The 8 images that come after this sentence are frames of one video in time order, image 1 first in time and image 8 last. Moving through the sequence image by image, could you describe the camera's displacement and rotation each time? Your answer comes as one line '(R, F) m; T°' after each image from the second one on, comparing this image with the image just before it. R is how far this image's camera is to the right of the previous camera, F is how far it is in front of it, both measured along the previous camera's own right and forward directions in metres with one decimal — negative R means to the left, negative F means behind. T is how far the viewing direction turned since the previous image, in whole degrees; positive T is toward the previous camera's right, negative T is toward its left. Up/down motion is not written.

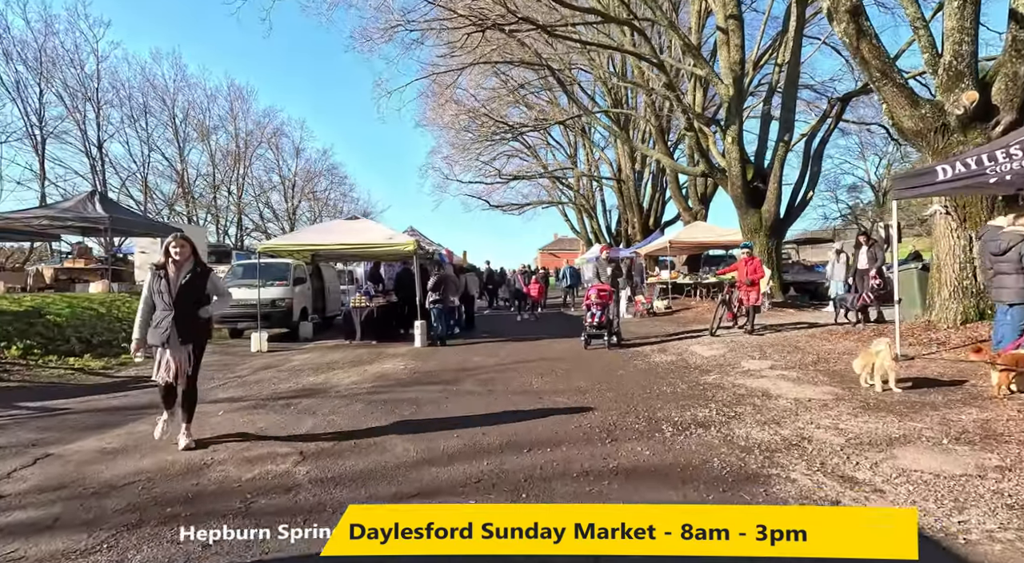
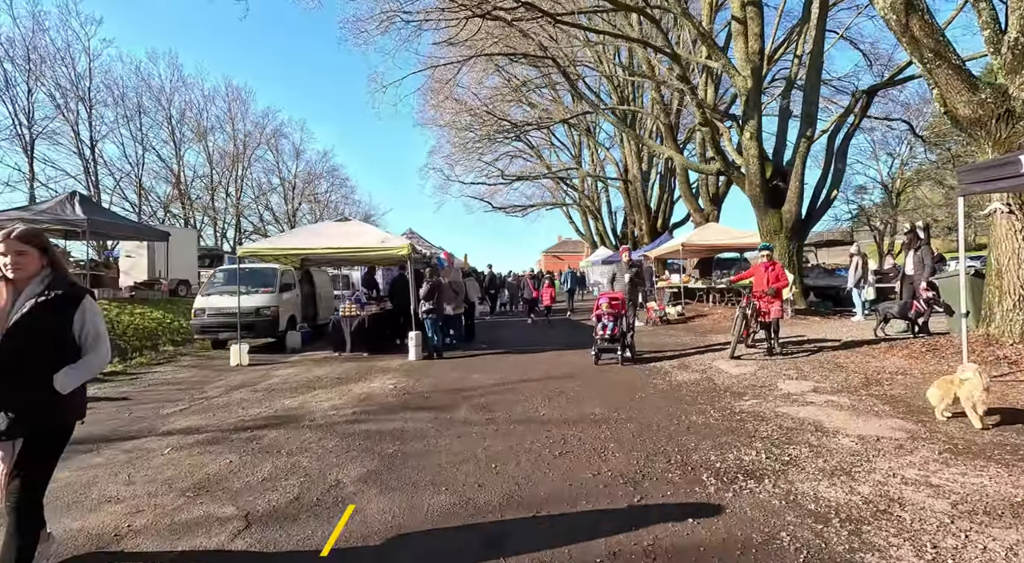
(0.0, +1.0) m; 0°
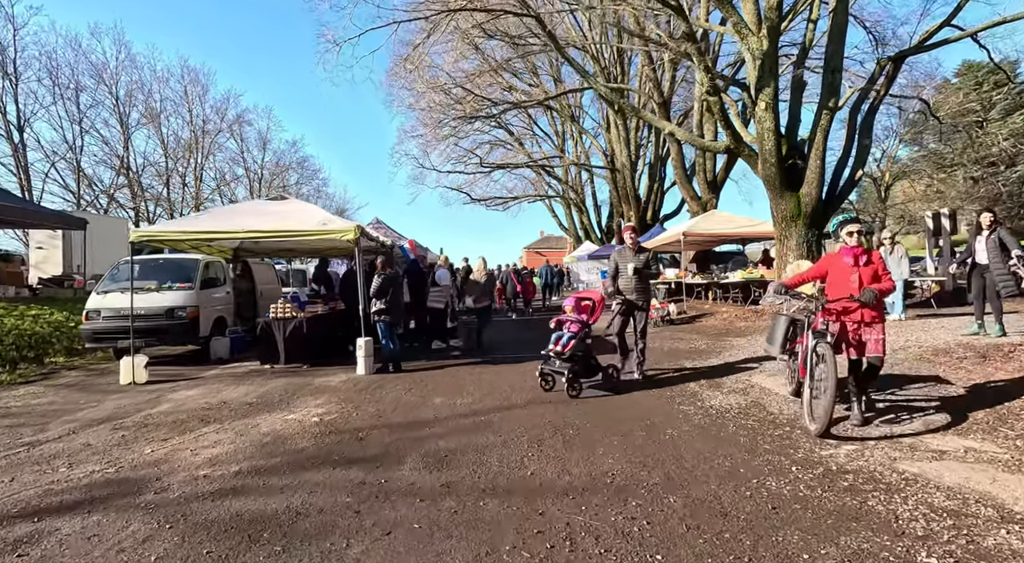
(+0.1, +2.2) m; +2°
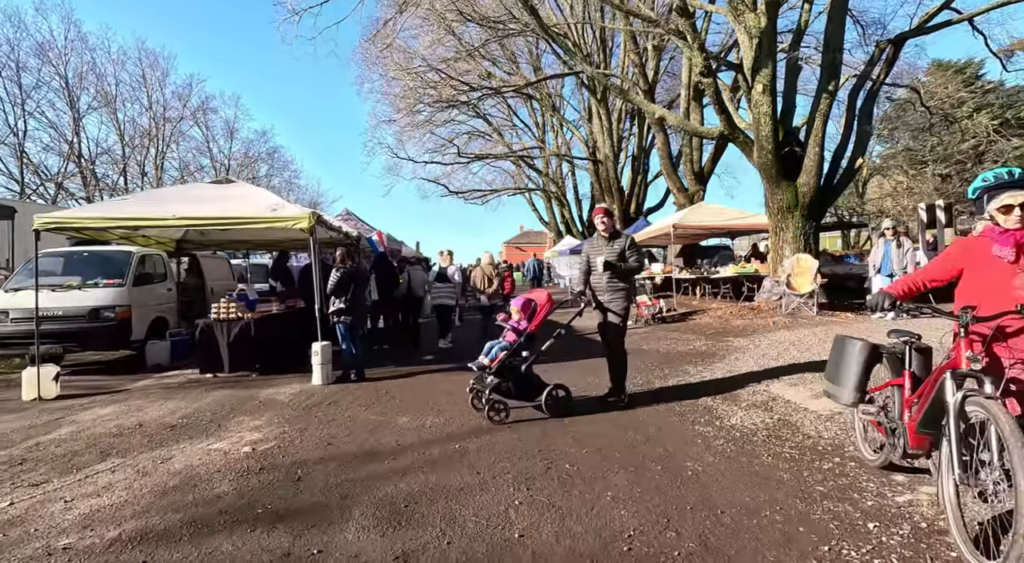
(0.0, +1.1) m; +2°
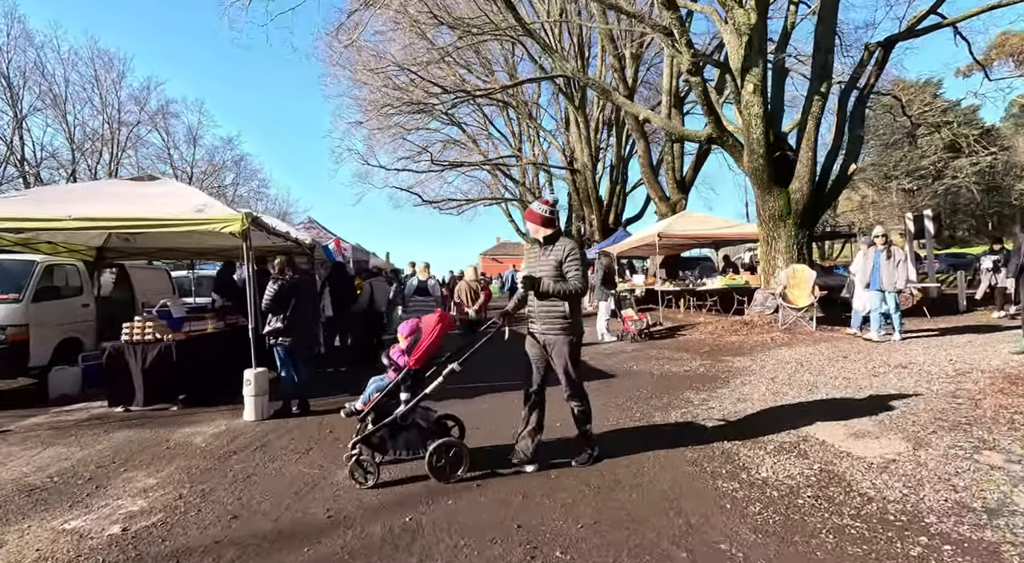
(0.0, +1.1) m; +2°
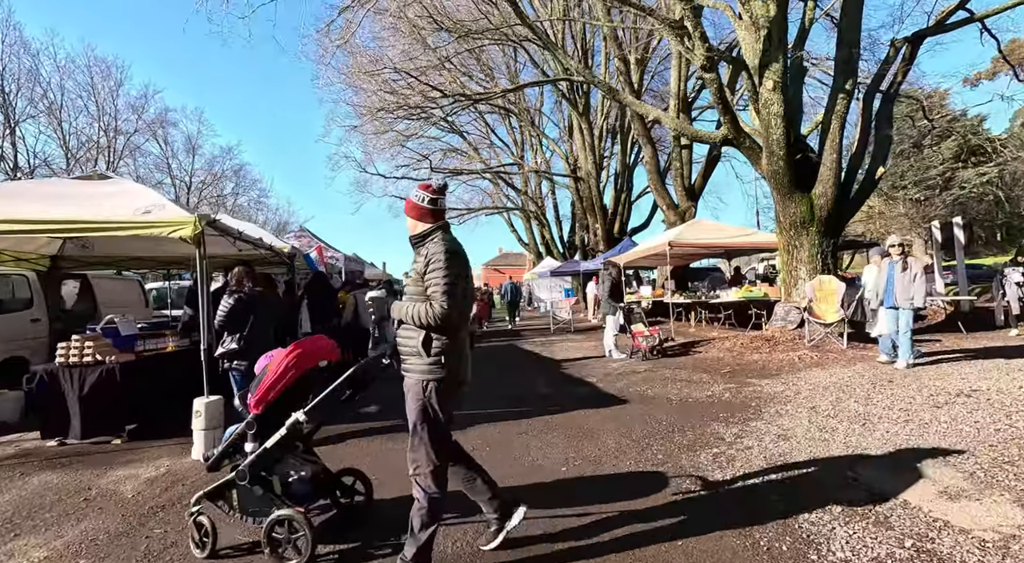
(0.0, +0.9) m; 0°
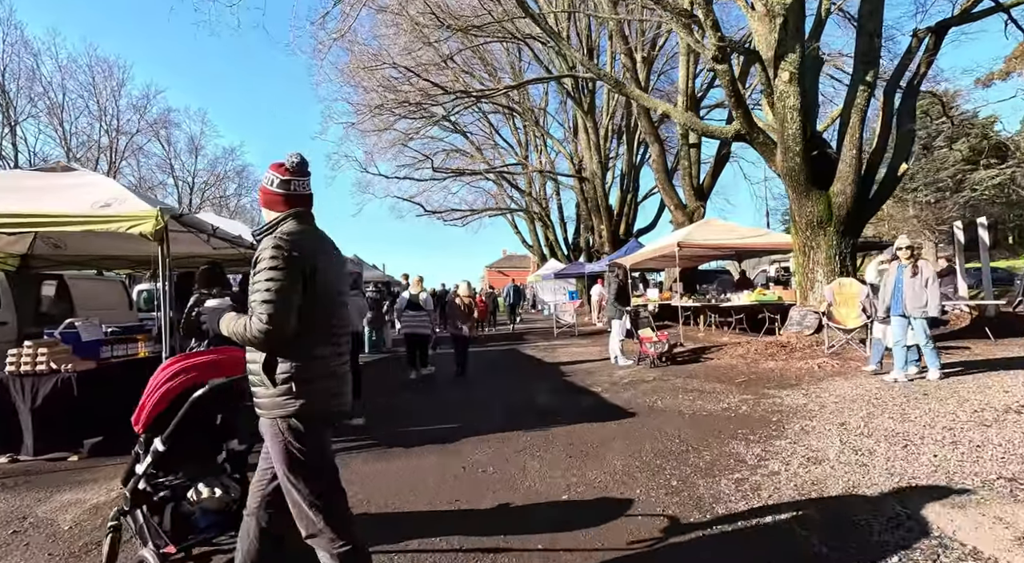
(+0.1, +0.5) m; 0°
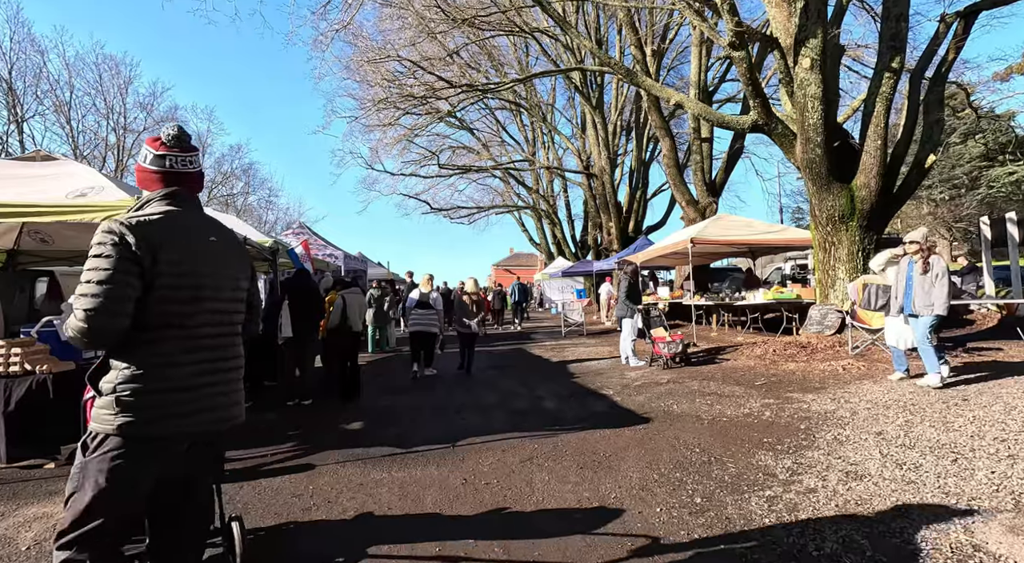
(0.0, +0.4) m; -1°
